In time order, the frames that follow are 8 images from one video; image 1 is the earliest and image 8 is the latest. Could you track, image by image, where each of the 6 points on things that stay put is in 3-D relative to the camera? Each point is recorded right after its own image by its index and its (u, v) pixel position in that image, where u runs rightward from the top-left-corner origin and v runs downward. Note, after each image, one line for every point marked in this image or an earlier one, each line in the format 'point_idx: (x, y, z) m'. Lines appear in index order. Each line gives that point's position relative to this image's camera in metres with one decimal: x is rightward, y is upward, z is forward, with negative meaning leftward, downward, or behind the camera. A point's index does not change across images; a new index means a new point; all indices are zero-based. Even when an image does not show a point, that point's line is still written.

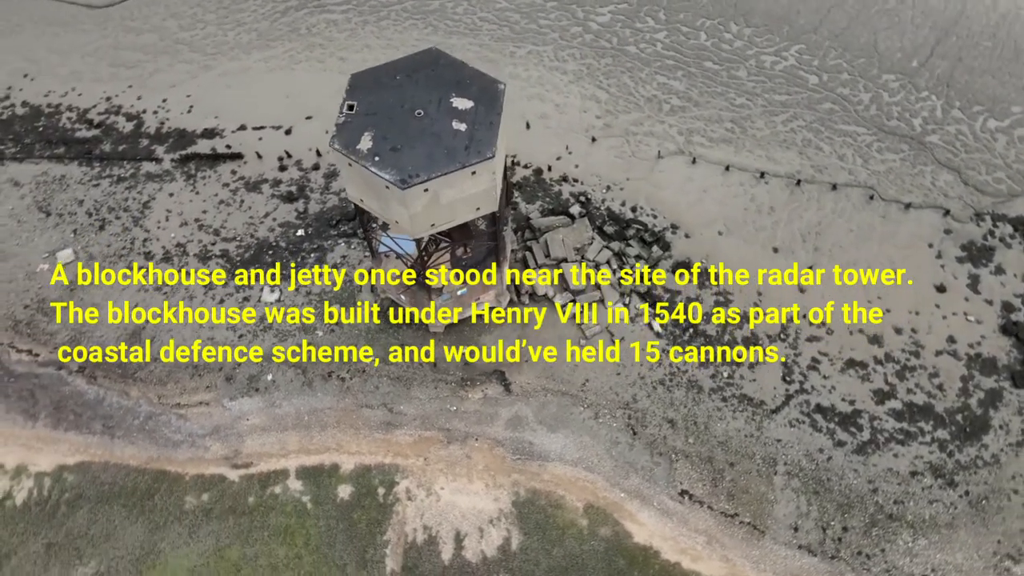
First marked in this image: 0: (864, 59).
0: (+7.8, +5.1, +16.2) m
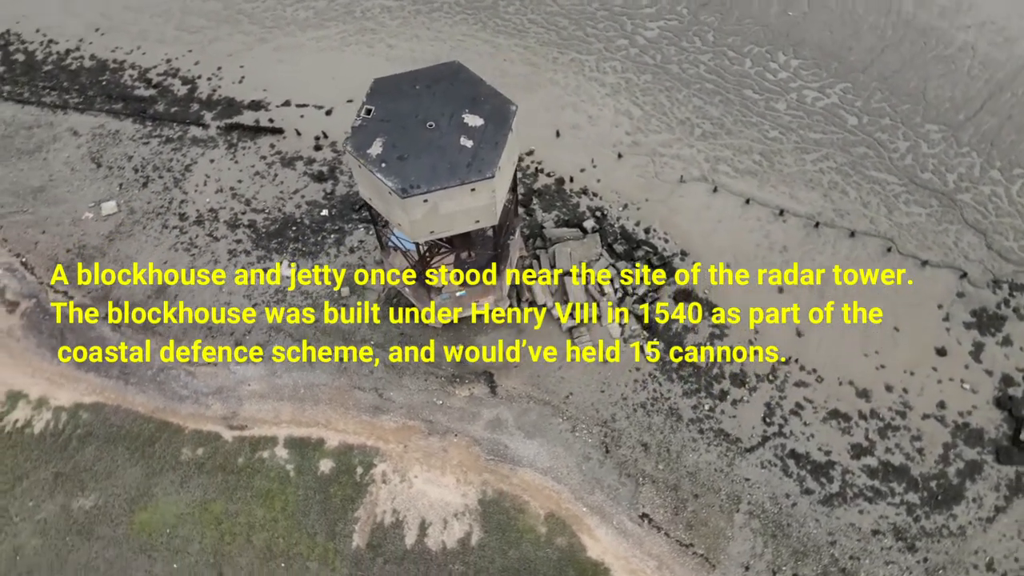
0: (+8.6, +4.0, +15.9) m
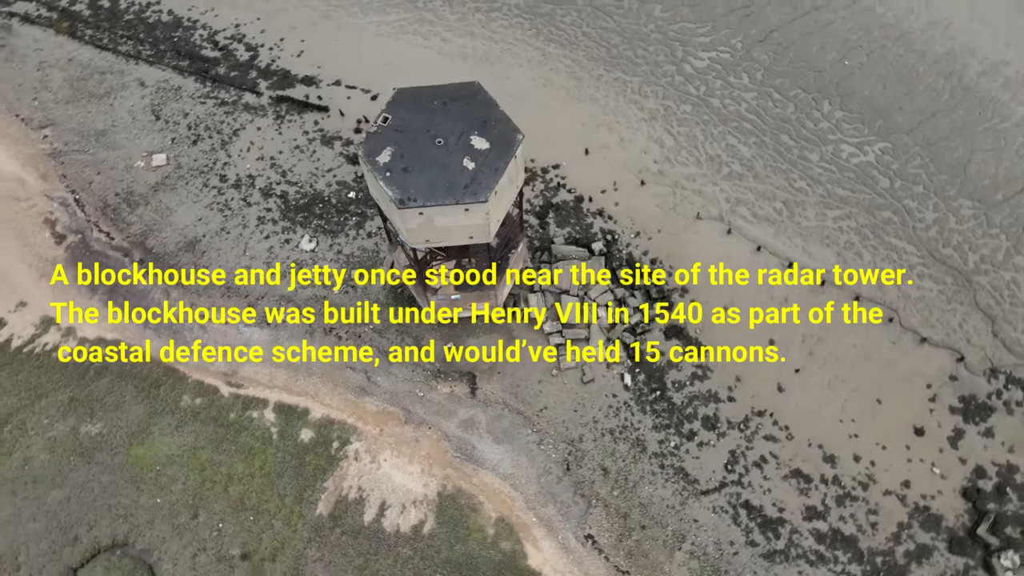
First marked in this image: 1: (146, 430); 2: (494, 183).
0: (+9.3, +2.4, +15.6) m
1: (-6.5, -2.5, +13.1) m
2: (-0.3, +1.5, +10.6) m
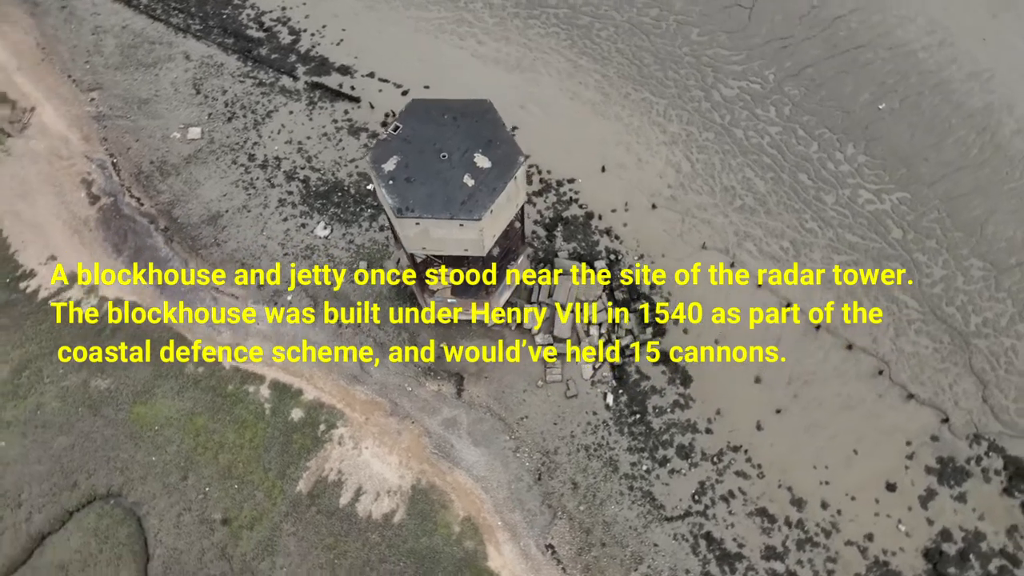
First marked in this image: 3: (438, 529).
0: (+9.5, +1.1, +15.5) m
1: (-6.9, -1.9, +13.9) m
2: (-0.3, +1.3, +11.0) m
3: (-1.3, -4.2, +12.8) m
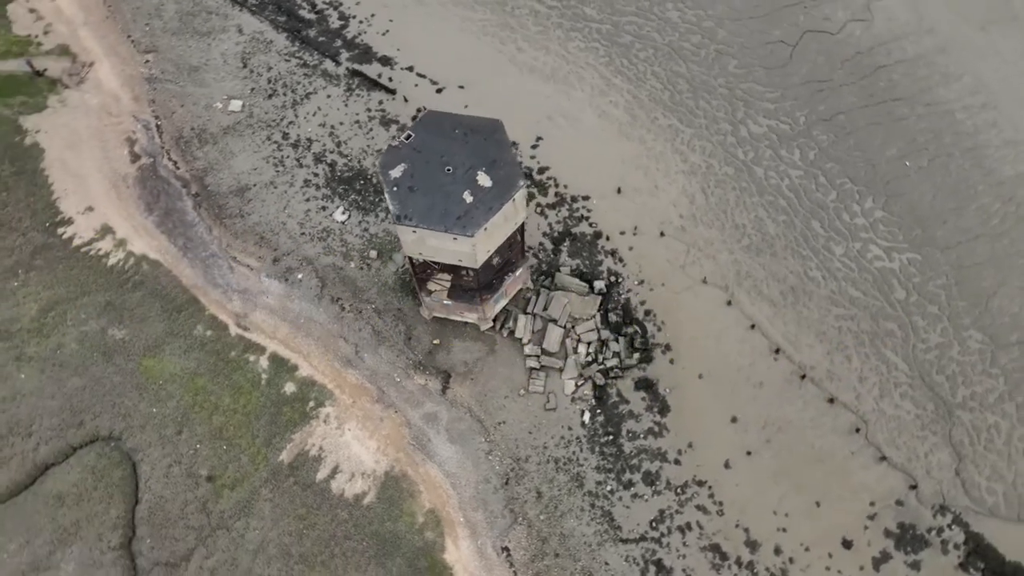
0: (+9.5, -0.3, +15.4) m
1: (-7.1, -1.2, +14.9) m
2: (-0.4, +1.1, +11.5) m
3: (-2.0, -4.2, +13.6) m
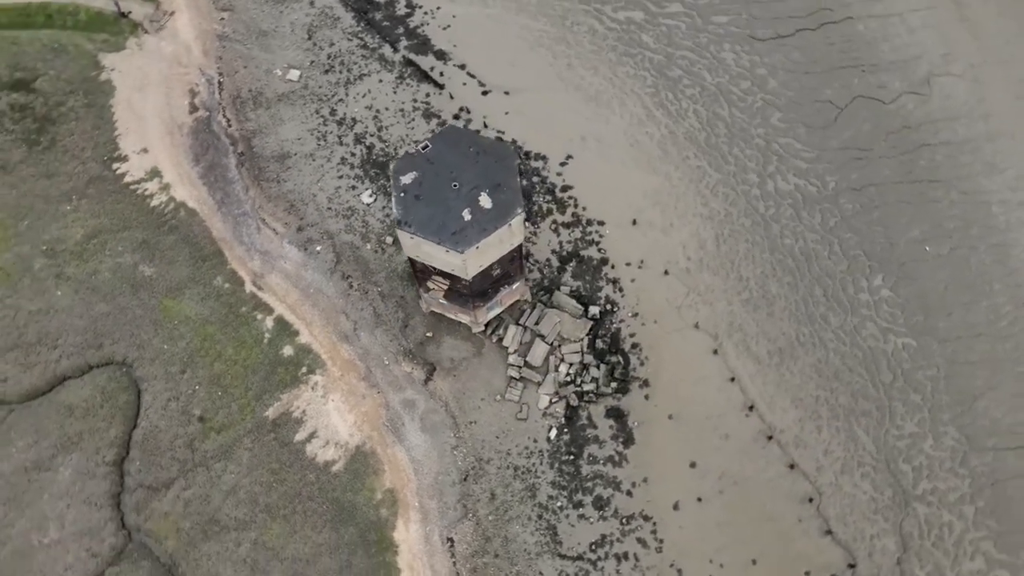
0: (+9.2, -2.3, +15.4) m
1: (-7.3, 0.0, +16.2) m
2: (-0.6, +0.8, +12.3) m
3: (-3.0, -4.0, +14.6) m
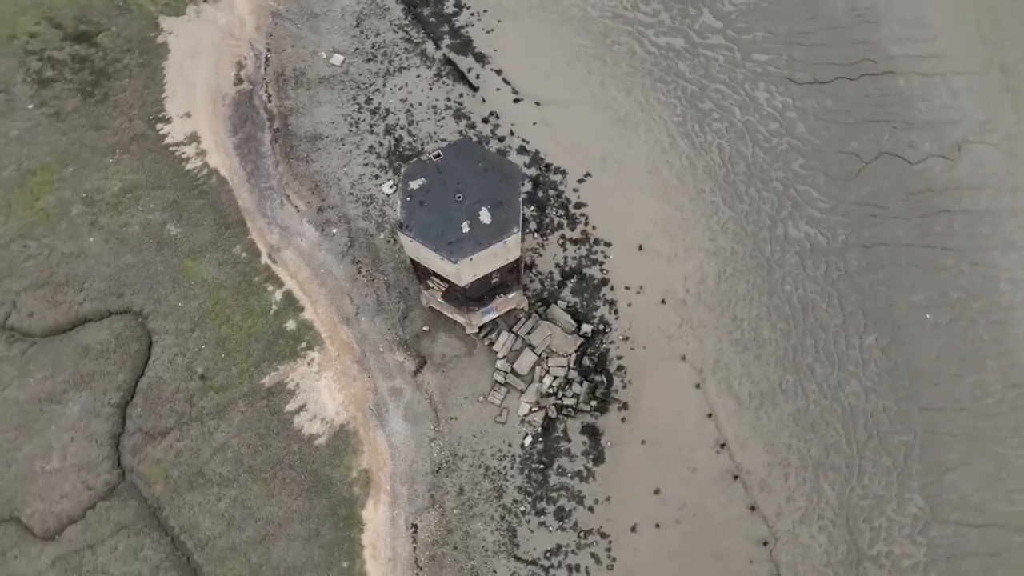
0: (+8.7, -3.8, +15.6) m
1: (-7.3, +0.8, +17.2) m
2: (-0.7, +0.6, +12.9) m
3: (-3.6, -3.8, +15.5) m
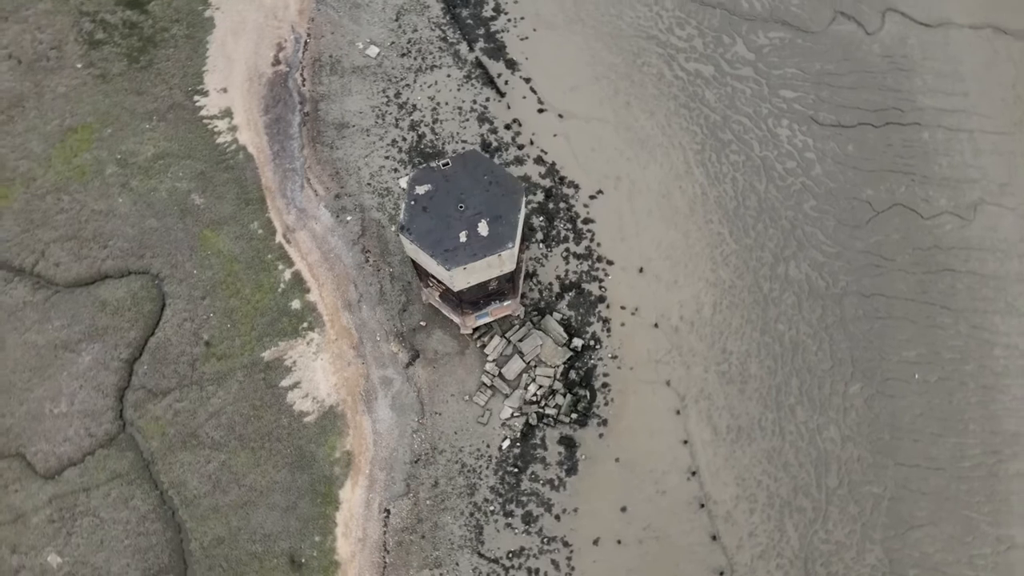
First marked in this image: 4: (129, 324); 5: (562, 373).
0: (+8.1, -5.0, +15.8) m
1: (-7.1, +1.5, +18.0) m
2: (-0.9, +0.5, +13.4) m
3: (-4.1, -3.5, +16.3) m
4: (-9.0, -0.9, +17.2) m
5: (+1.1, -2.0, +17.0) m
